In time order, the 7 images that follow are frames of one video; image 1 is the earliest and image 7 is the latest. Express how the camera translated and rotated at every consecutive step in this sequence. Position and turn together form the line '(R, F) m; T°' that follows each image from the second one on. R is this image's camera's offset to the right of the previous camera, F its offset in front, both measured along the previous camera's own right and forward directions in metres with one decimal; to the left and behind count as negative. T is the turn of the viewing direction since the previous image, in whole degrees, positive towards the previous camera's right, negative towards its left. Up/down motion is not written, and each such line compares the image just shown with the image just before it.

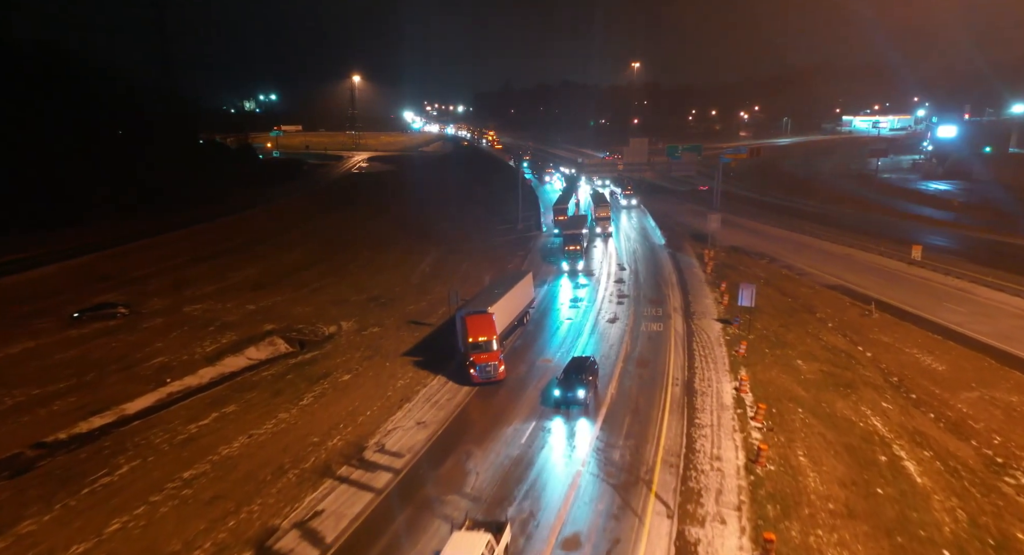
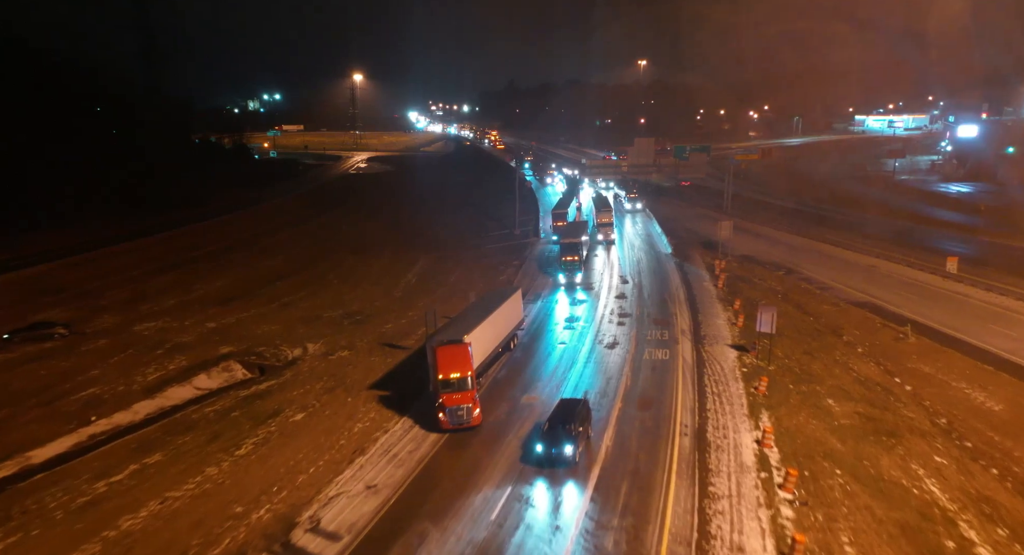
(+0.7, +3.3) m; -1°
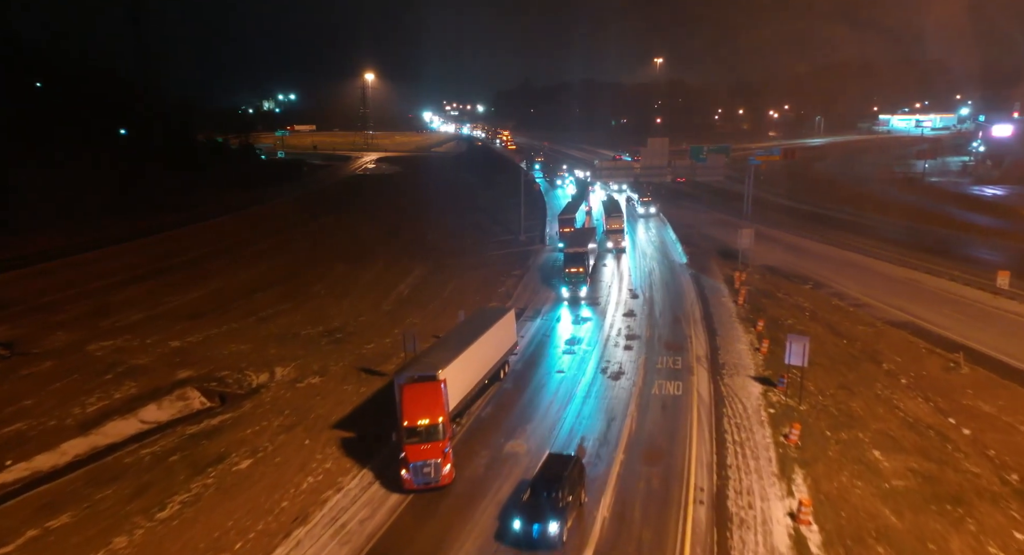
(+0.8, +3.0) m; -1°
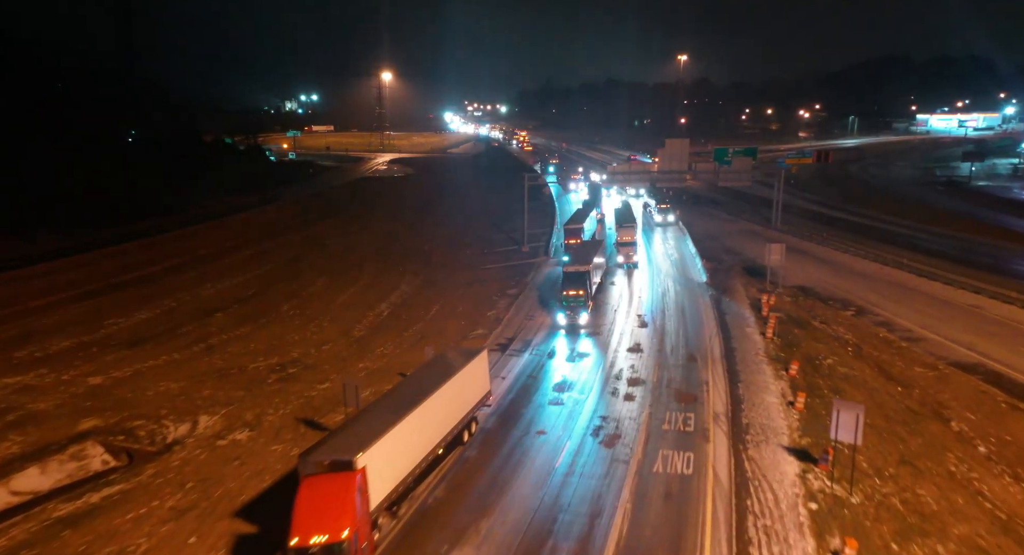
(+1.4, +4.4) m; -2°
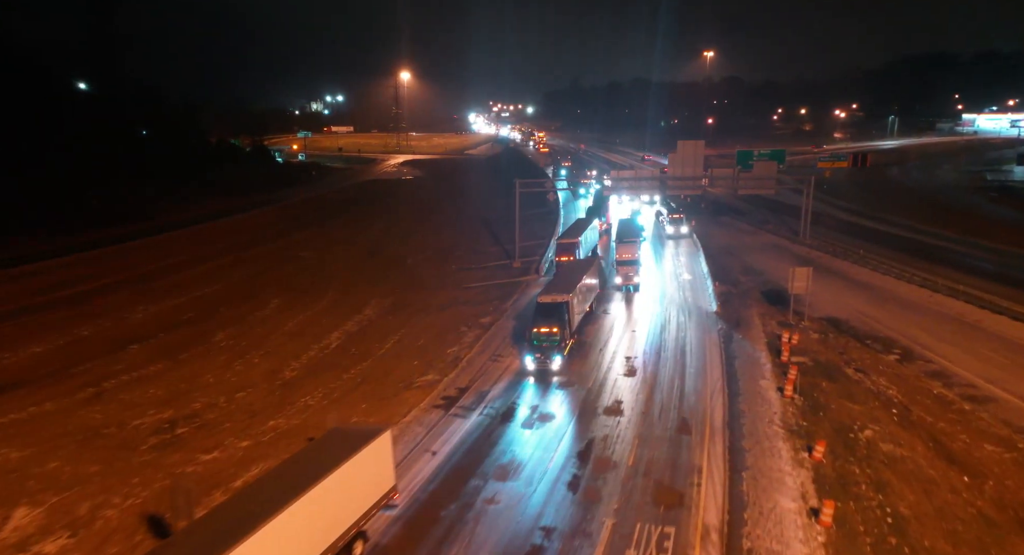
(+2.3, +5.1) m; -2°
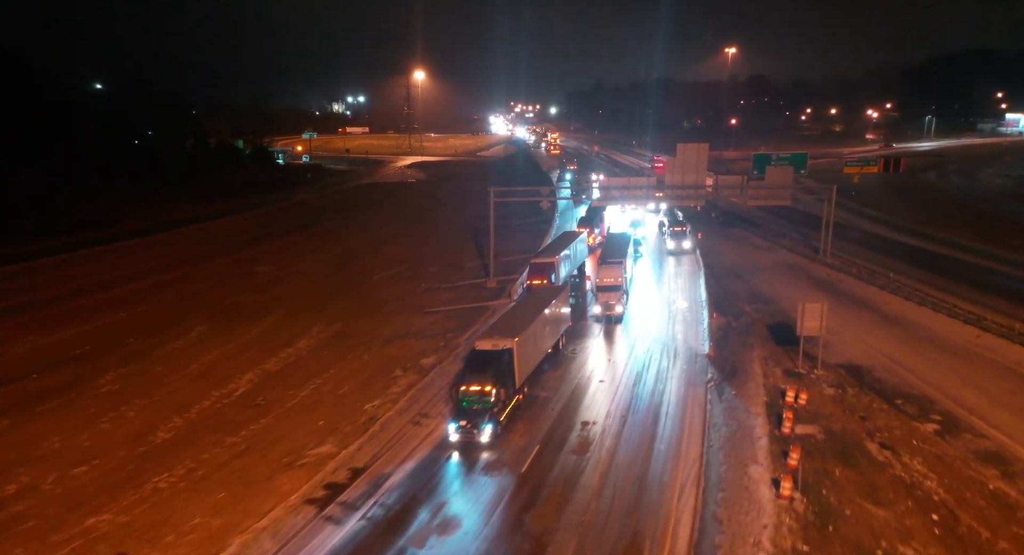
(+2.7, +5.0) m; -2°
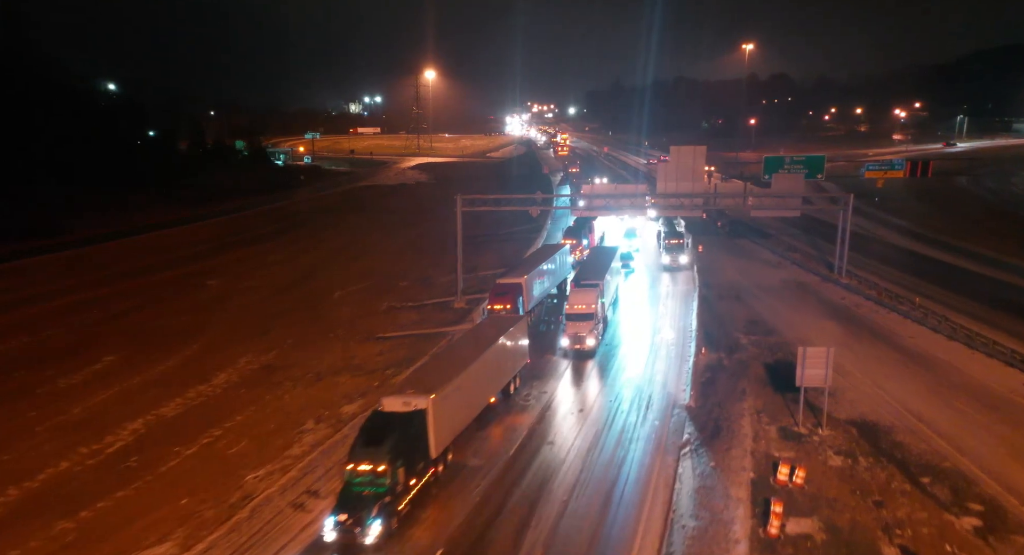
(+2.4, +4.2) m; -2°
